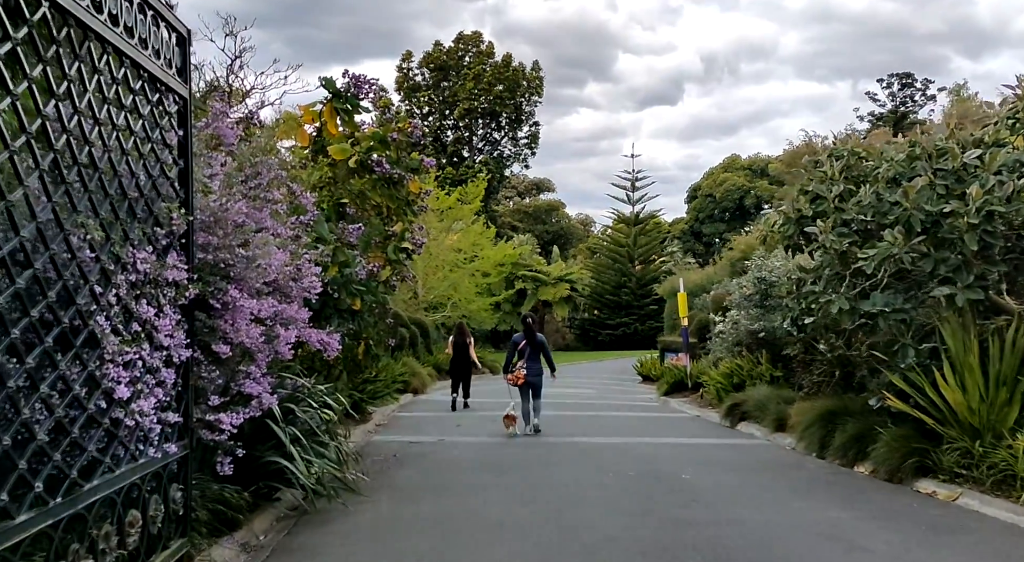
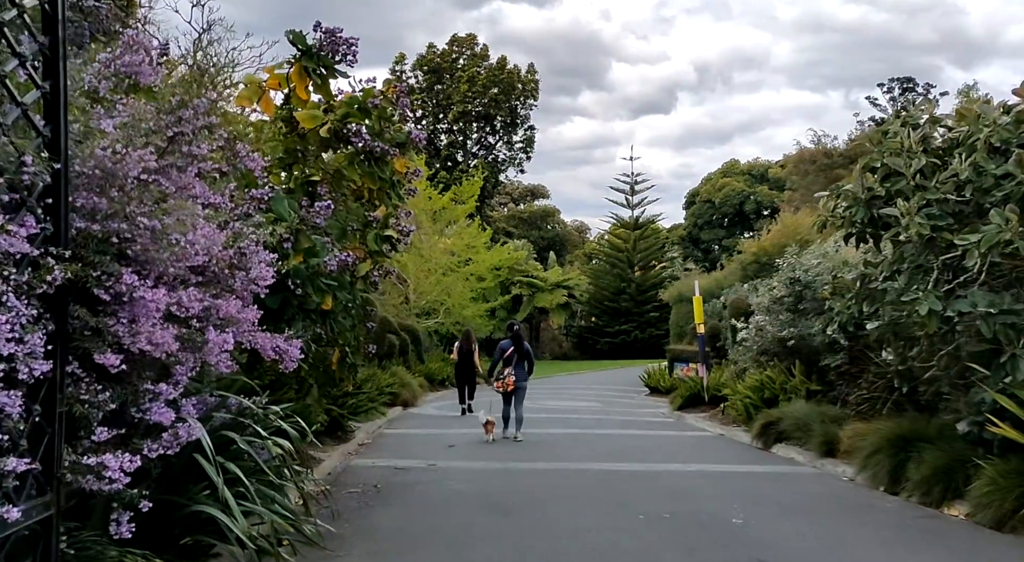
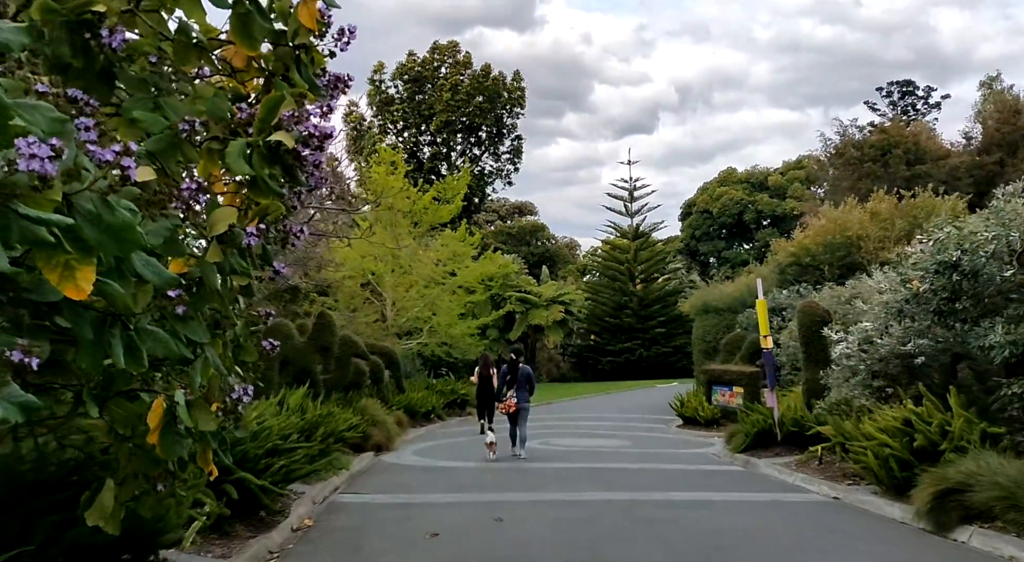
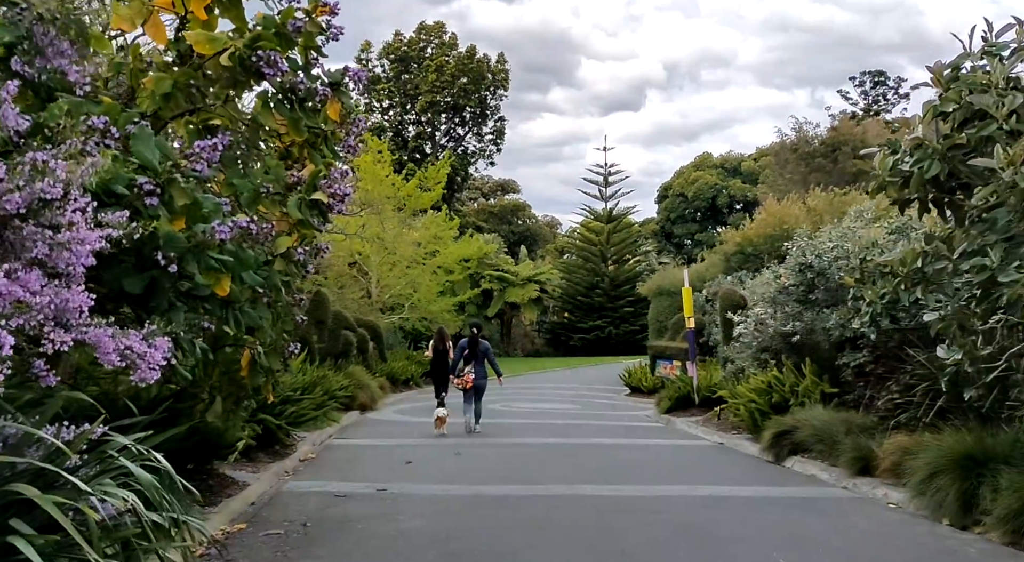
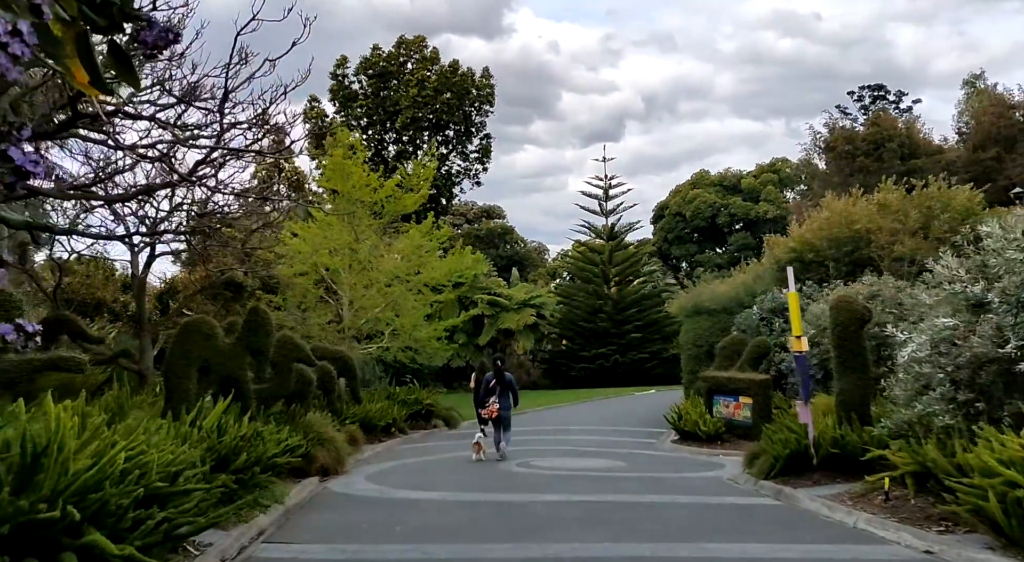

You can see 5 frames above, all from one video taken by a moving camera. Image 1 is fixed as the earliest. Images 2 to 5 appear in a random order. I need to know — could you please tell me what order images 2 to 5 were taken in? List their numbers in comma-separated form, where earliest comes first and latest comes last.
2, 4, 3, 5
